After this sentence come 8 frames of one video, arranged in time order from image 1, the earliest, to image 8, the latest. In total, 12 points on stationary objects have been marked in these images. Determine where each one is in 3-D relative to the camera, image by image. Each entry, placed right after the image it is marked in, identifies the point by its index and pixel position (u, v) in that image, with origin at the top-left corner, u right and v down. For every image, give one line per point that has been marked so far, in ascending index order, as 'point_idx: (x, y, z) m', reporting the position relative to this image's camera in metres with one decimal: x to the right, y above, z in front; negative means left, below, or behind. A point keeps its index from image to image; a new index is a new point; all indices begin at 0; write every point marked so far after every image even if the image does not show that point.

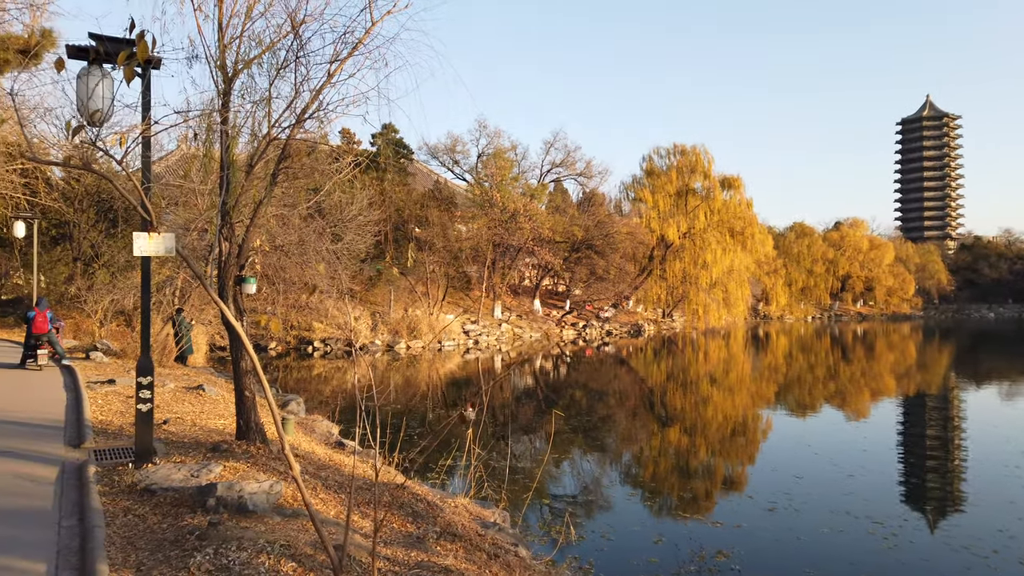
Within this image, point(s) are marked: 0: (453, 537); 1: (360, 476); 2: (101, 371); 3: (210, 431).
0: (-0.4, -1.9, +5.7) m
1: (-1.4, -1.8, +7.1) m
2: (-7.1, -1.4, +12.9) m
3: (-3.0, -1.5, +7.6) m
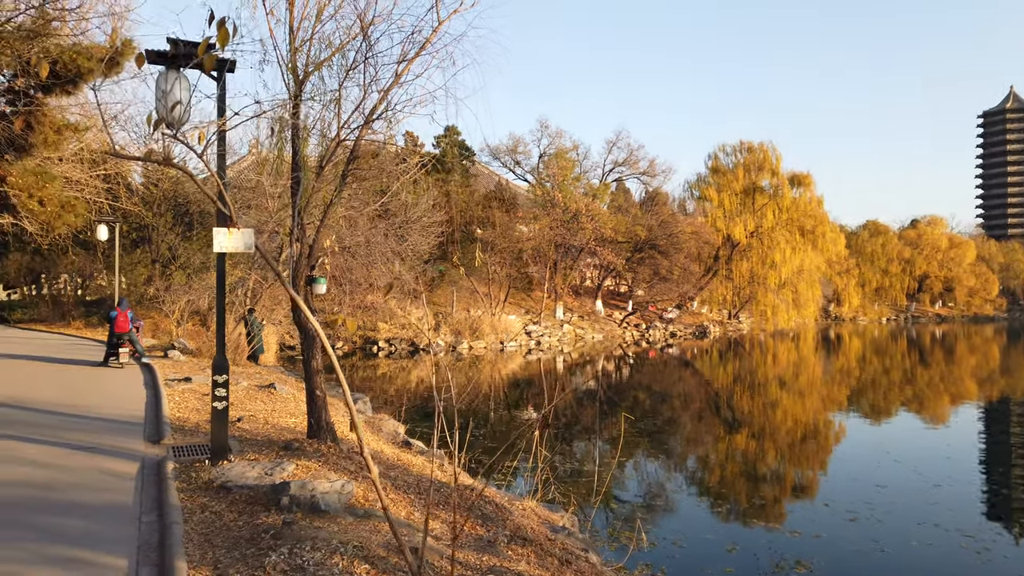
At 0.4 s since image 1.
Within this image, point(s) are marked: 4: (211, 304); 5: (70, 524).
0: (+0.1, -1.9, +5.6) m
1: (-0.8, -1.8, +7.1) m
2: (-5.9, -1.4, +13.3) m
3: (-2.3, -1.5, +7.6) m
4: (-7.9, -0.4, +19.5) m
5: (-2.7, -1.5, +4.6) m
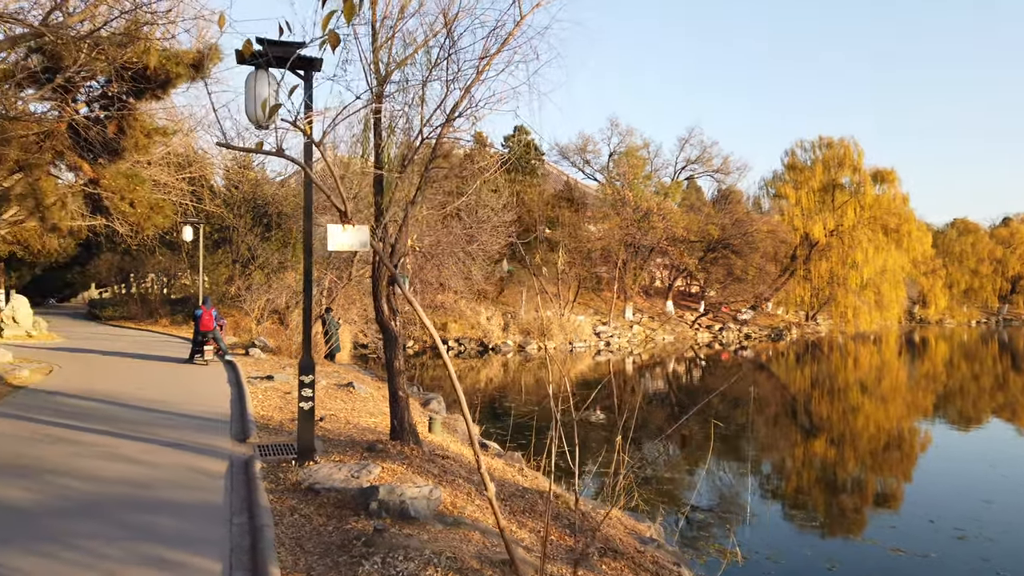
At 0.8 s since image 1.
0: (+0.7, -1.9, +5.3) m
1: (0.0, -1.8, +6.9) m
2: (-4.6, -1.4, +13.6) m
3: (-1.5, -1.5, +7.6) m
4: (-6.0, -0.4, +19.9) m
5: (-2.2, -1.5, +4.6) m
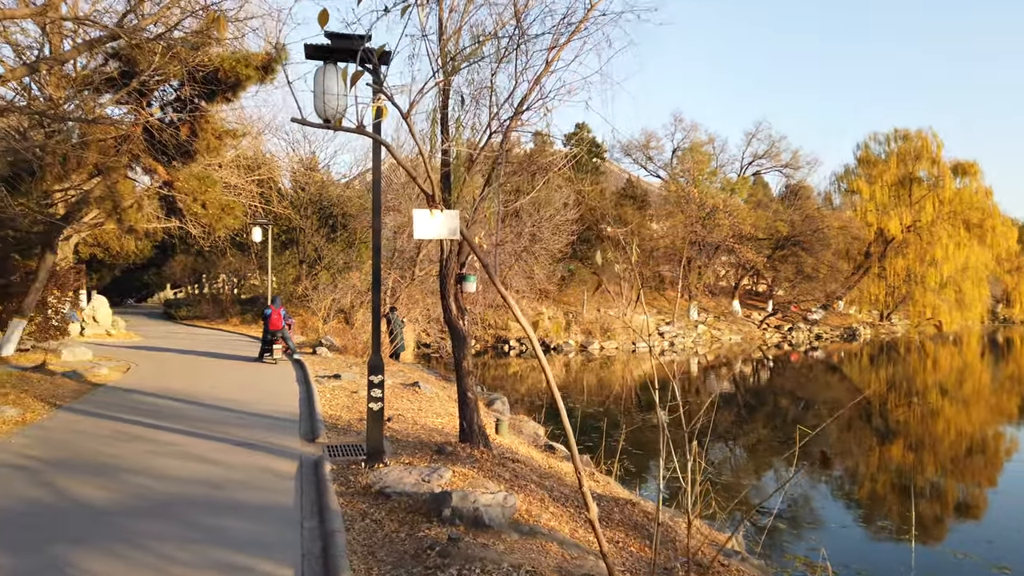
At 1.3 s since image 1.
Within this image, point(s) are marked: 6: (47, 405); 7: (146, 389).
0: (+1.3, -1.9, +5.0) m
1: (+0.6, -1.8, +6.6) m
2: (-3.4, -1.4, +13.6) m
3: (-0.8, -1.4, +7.5) m
4: (-4.3, -0.4, +20.1) m
5: (-1.7, -1.5, +4.5) m
6: (-5.3, -1.4, +8.6) m
7: (-5.0, -1.4, +10.1) m
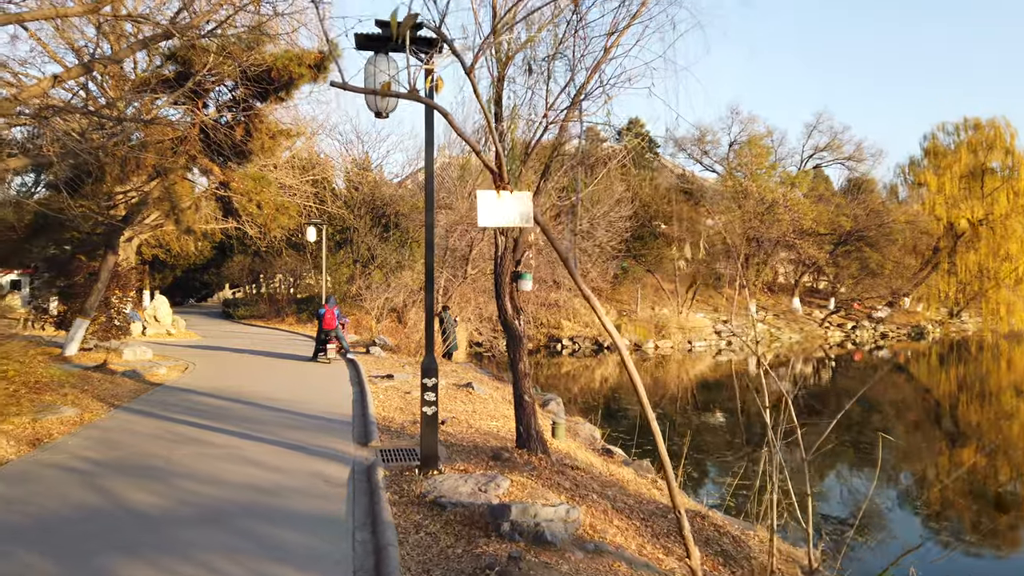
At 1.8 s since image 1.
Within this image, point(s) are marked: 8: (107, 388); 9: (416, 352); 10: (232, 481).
0: (+1.7, -1.9, +4.6) m
1: (+1.2, -1.7, +6.3) m
2: (-2.4, -1.4, +13.5) m
3: (-0.2, -1.4, +7.2) m
4: (-2.8, -0.4, +20.0) m
5: (-1.3, -1.4, +4.3) m
6: (-4.7, -1.4, +8.6) m
7: (-4.2, -1.4, +10.1) m
8: (-5.3, -1.3, +9.7) m
9: (-2.2, -1.5, +17.2) m
10: (-2.1, -1.4, +5.5) m
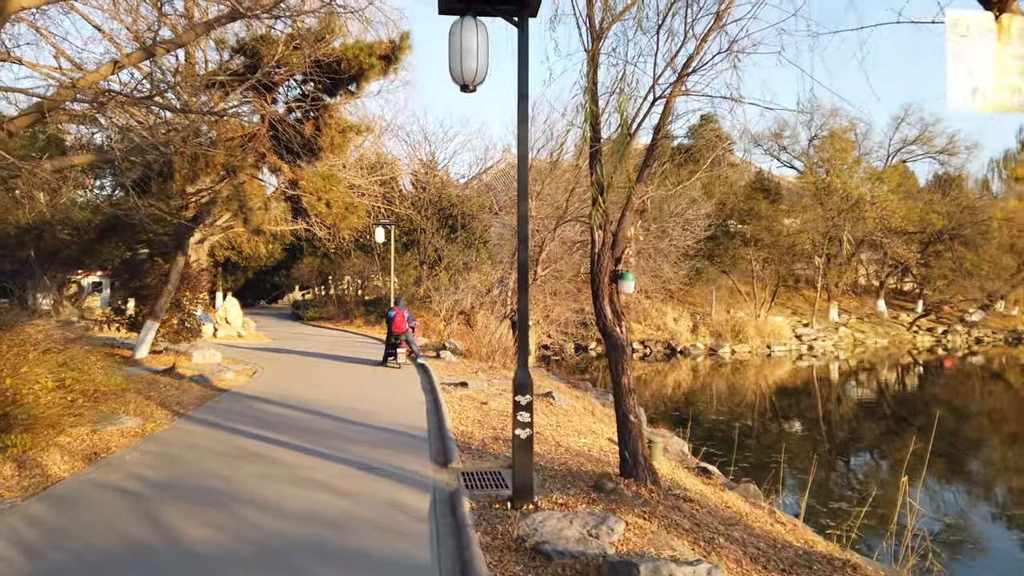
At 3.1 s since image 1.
0: (+2.3, -1.9, +3.6) m
1: (+1.9, -1.8, +5.3) m
2: (-1.0, -1.4, +12.9) m
3: (+0.6, -1.4, +6.4) m
4: (-0.9, -0.4, +19.4) m
5: (-0.7, -1.5, +3.6) m
6: (-3.7, -1.4, +8.2) m
7: (-3.1, -1.4, +9.6) m
8: (-4.2, -1.3, +9.3) m
9: (-0.6, -1.5, +16.5) m
10: (-1.4, -1.4, +4.8) m
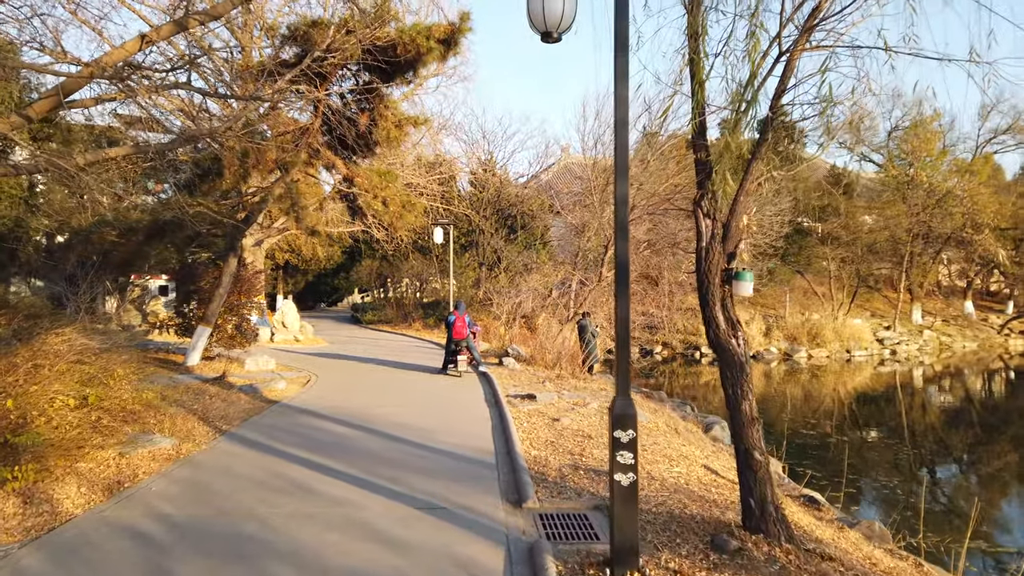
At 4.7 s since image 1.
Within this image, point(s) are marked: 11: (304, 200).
0: (+2.7, -1.9, +2.4) m
1: (+2.4, -1.8, +4.1) m
2: (+0.1, -1.5, +11.9) m
3: (+1.2, -1.5, +5.3) m
4: (+0.7, -0.5, +18.4) m
5: (-0.3, -1.5, +2.6) m
6: (-3.0, -1.4, +7.4) m
7: (-2.3, -1.4, +8.8) m
8: (-3.4, -1.4, +8.6) m
9: (+0.8, -1.6, +15.4) m
10: (-0.9, -1.5, +3.9) m
11: (-3.8, +1.6, +13.7) m
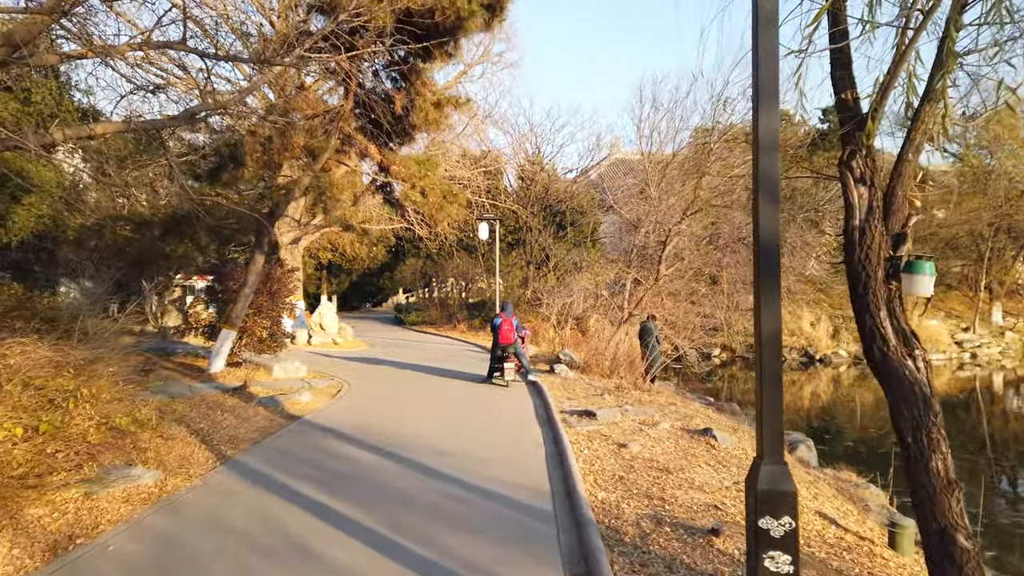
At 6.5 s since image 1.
0: (+2.8, -1.9, +0.9) m
1: (+2.7, -1.8, +2.6) m
2: (+0.8, -1.5, +10.5) m
3: (+1.5, -1.5, +3.8) m
4: (+1.8, -0.5, +16.9) m
5: (-0.2, -1.5, +1.3) m
6: (-2.5, -1.4, +6.2) m
7: (-1.7, -1.4, +7.6) m
8: (-2.8, -1.4, +7.4) m
9: (+1.8, -1.5, +14.0) m
10: (-0.6, -1.4, +2.6) m
11: (-2.9, +1.6, +12.5) m
